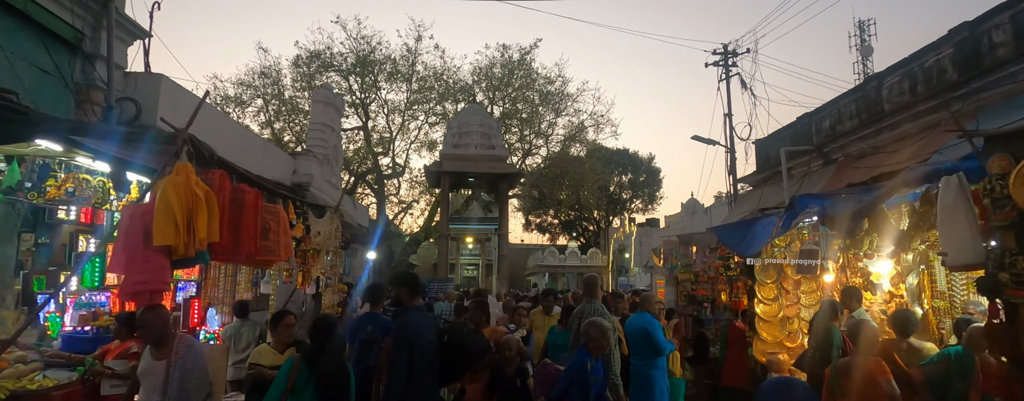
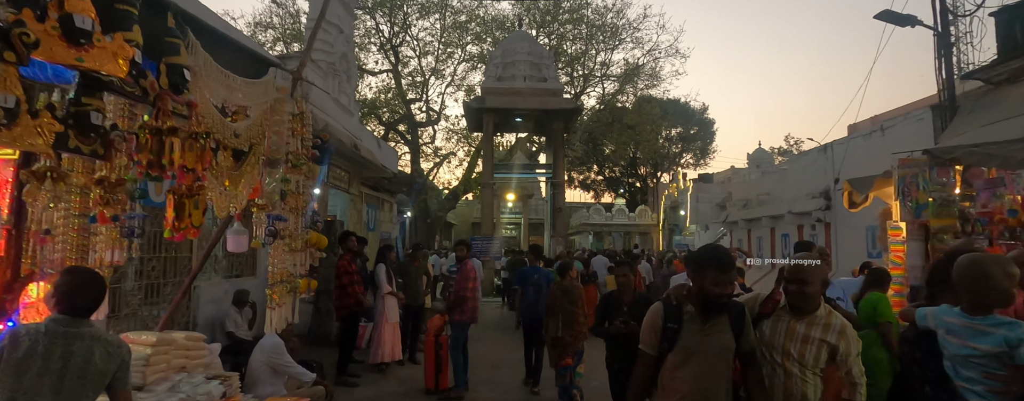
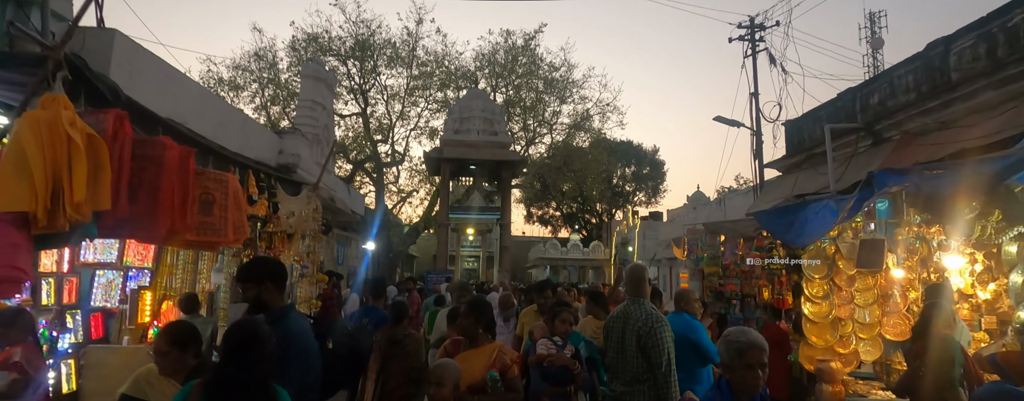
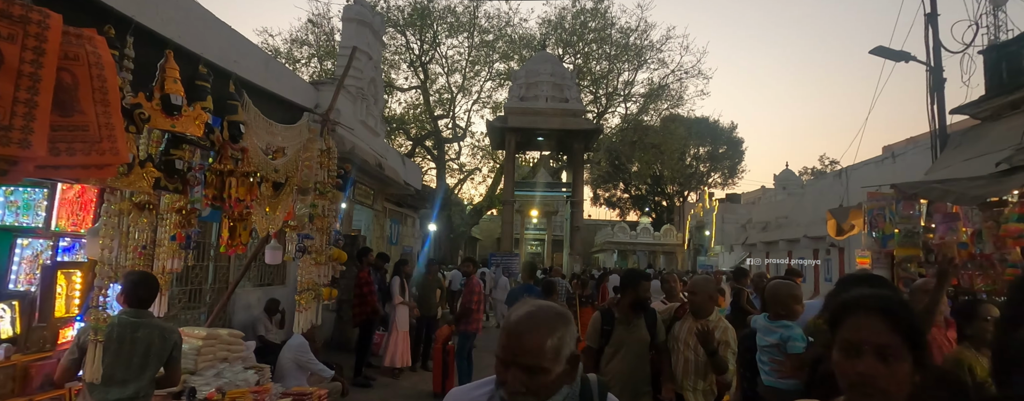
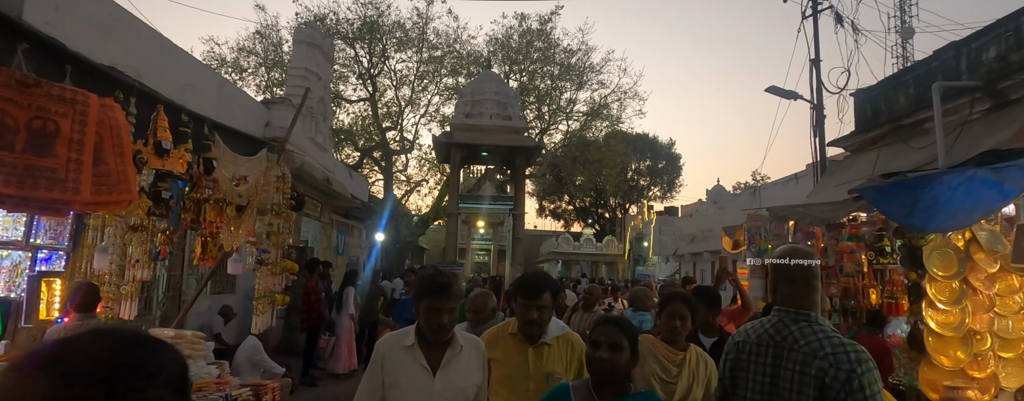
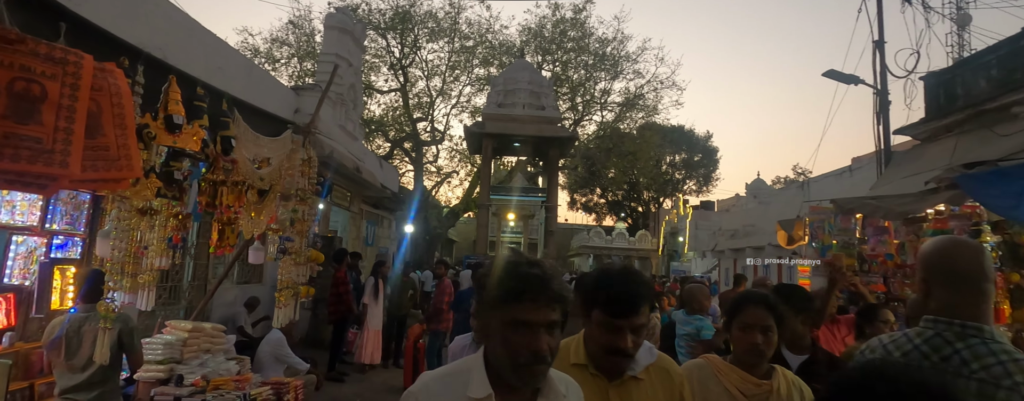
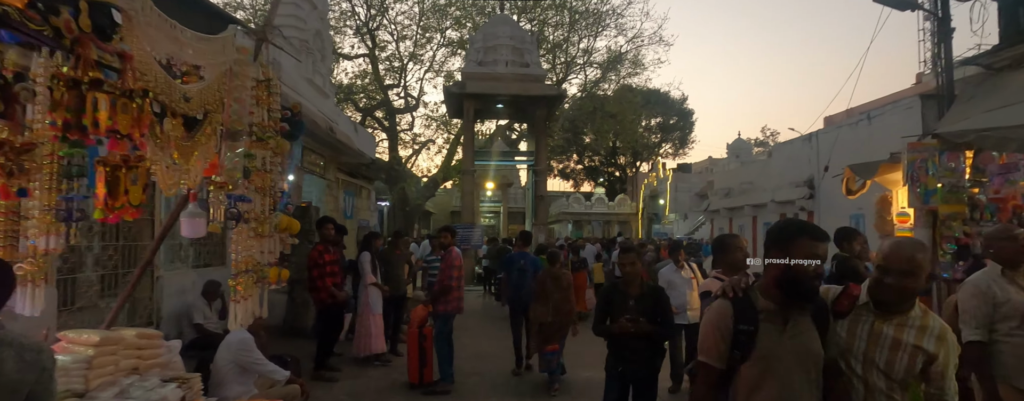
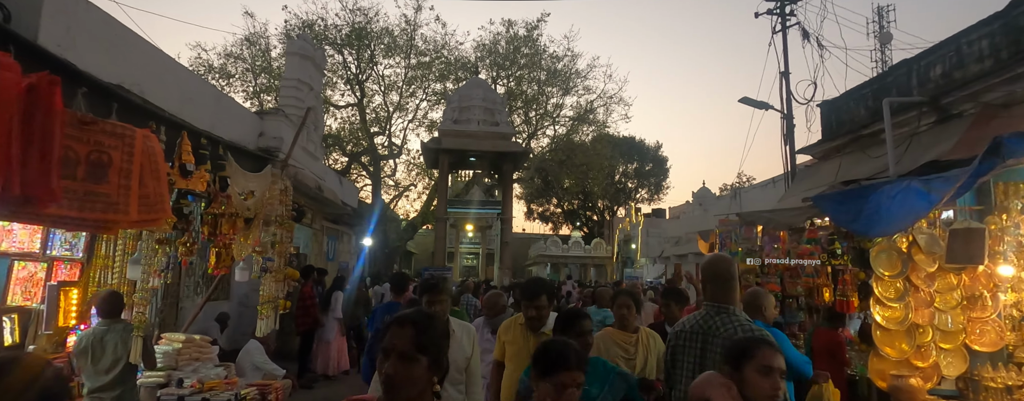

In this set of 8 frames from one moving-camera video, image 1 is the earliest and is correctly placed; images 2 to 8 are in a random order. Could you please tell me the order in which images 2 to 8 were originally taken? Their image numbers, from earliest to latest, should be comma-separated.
3, 8, 5, 6, 4, 2, 7
